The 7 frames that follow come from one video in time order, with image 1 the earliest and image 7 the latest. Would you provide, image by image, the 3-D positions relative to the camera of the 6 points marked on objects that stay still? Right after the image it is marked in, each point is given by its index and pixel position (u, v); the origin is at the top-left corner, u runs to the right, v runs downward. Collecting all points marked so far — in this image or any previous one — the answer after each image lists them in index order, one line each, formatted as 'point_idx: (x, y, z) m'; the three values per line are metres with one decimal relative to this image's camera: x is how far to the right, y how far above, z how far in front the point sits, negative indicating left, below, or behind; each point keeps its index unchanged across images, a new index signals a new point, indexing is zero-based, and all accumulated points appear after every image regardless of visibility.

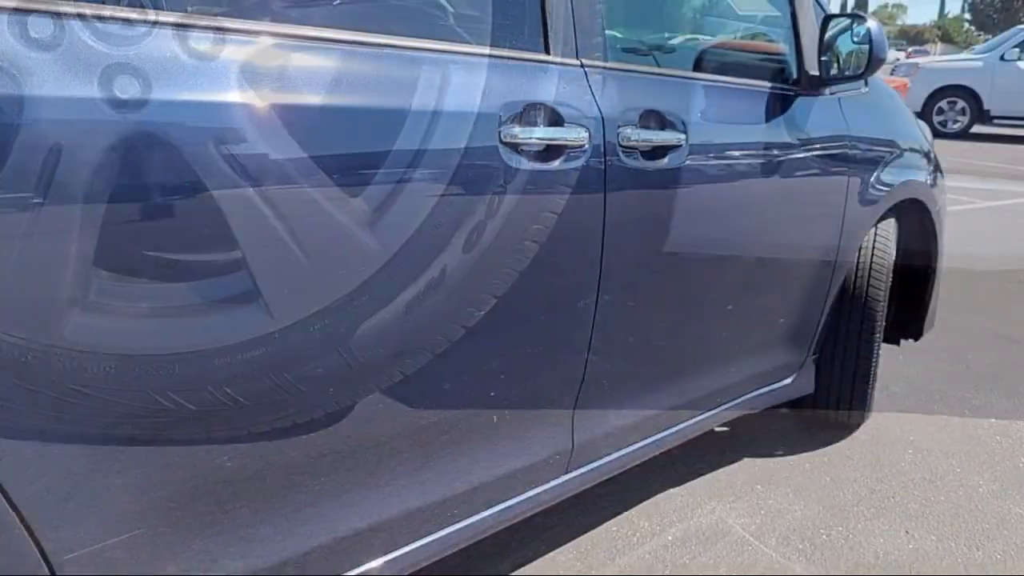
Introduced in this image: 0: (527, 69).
0: (0.0, +0.4, +1.7) m
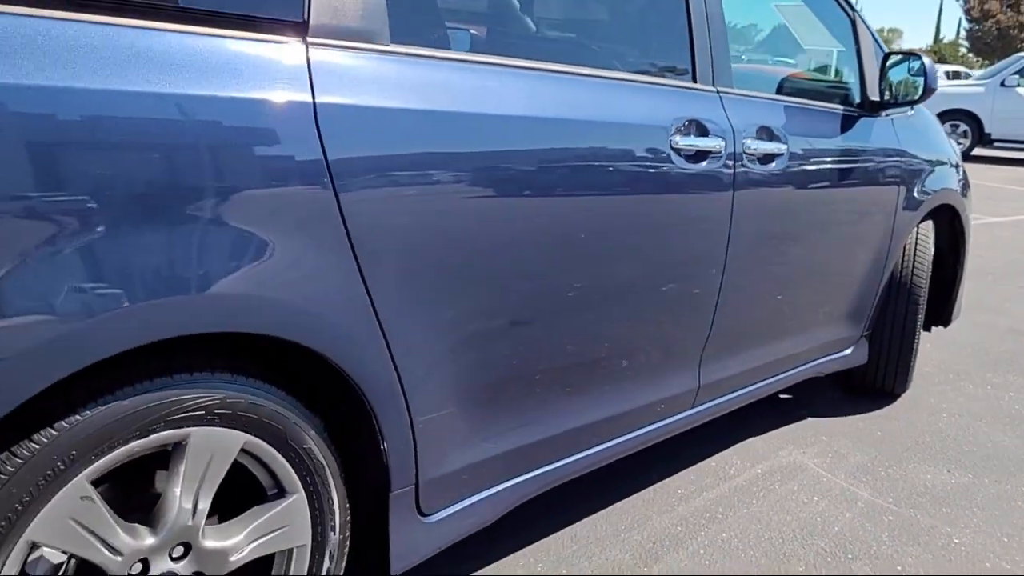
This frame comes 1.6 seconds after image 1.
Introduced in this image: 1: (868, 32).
0: (+0.4, +0.5, +2.2) m
1: (+1.3, +0.9, +3.2) m
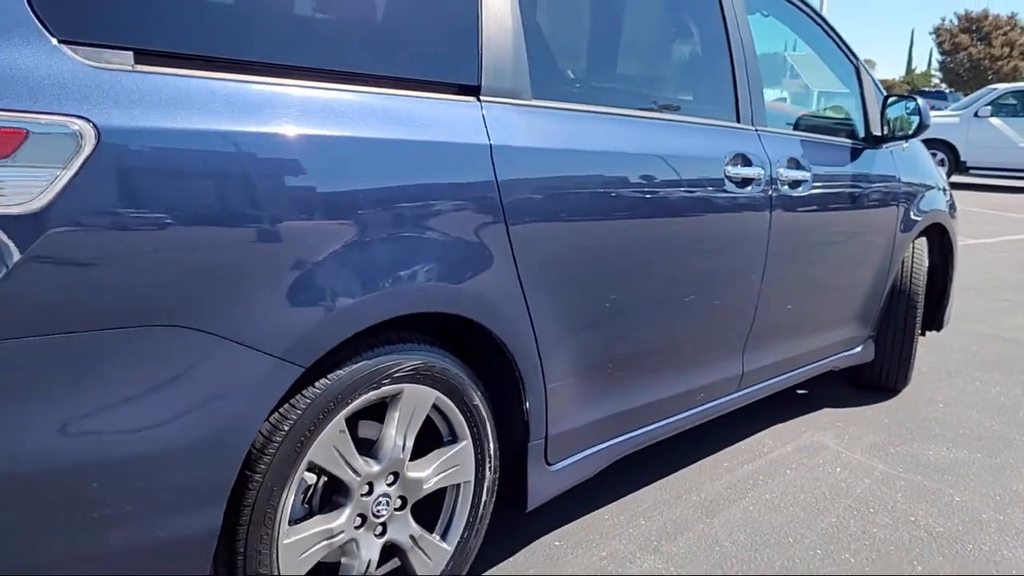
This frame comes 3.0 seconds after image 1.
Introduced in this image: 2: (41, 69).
0: (+0.7, +0.5, +2.8) m
1: (+1.5, +0.8, +3.7) m
2: (-0.7, +0.3, +1.3) m
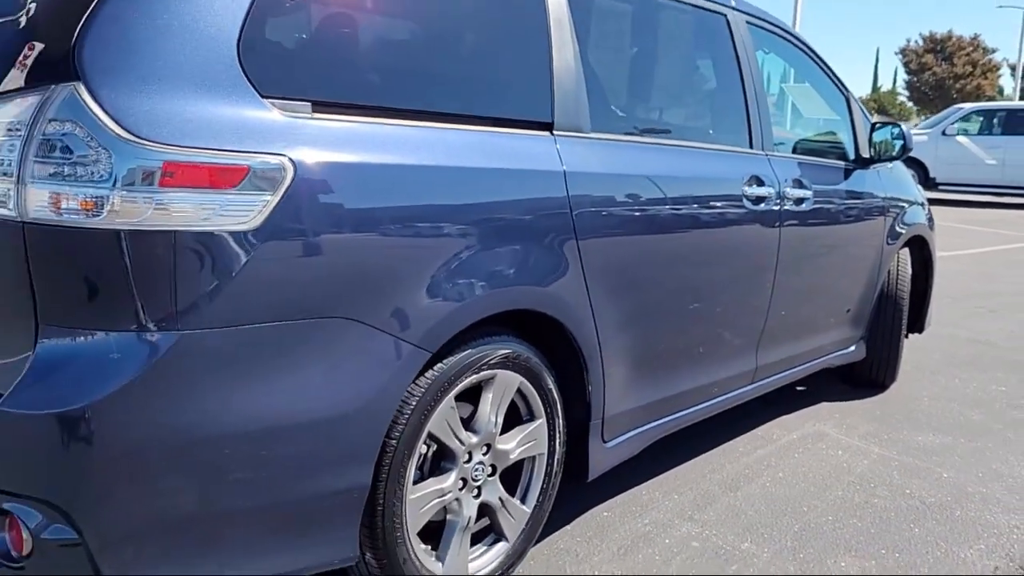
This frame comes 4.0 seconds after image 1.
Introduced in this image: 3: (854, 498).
0: (+0.8, +0.5, +3.2) m
1: (+1.6, +0.8, +4.2) m
2: (-0.5, +0.3, +1.7) m
3: (+1.2, -0.7, +3.1) m
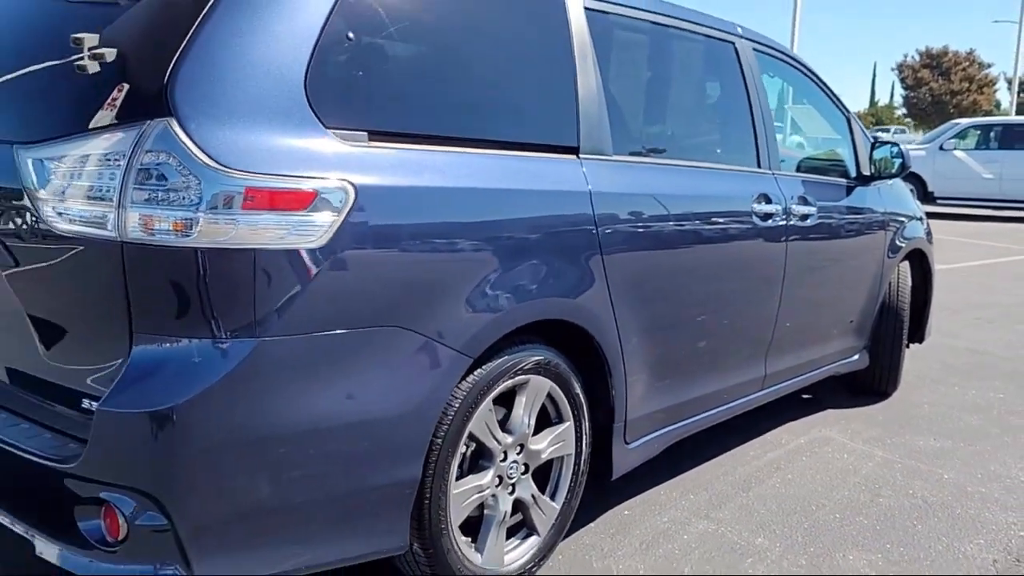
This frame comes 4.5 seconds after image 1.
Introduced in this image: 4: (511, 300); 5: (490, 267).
0: (+0.9, +0.4, +3.4) m
1: (+1.7, +0.8, +4.4) m
2: (-0.4, +0.3, +1.9) m
3: (+1.2, -0.7, +3.3) m
4: (0.0, 0.0, +2.2) m
5: (-0.1, 0.0, +2.2) m
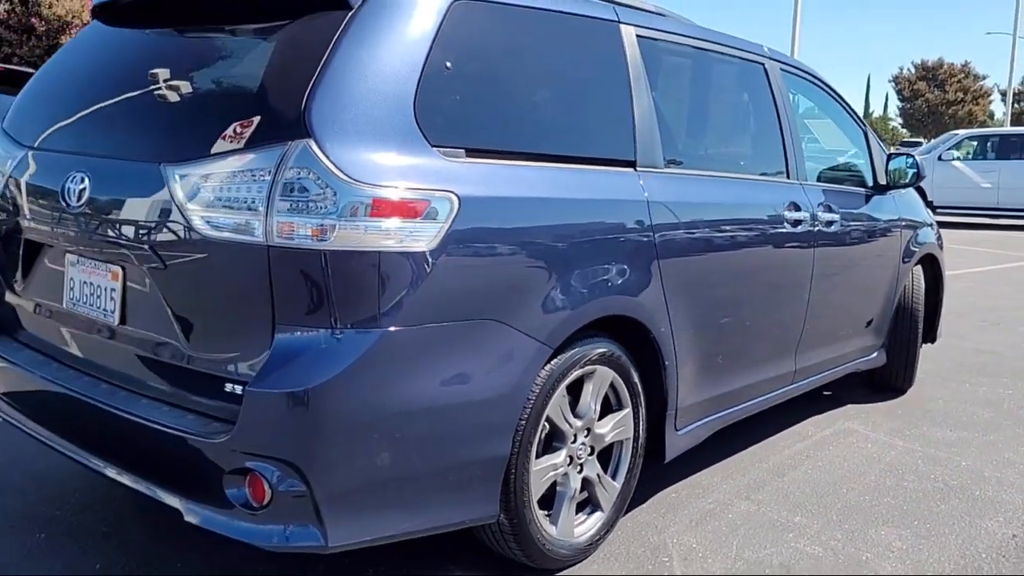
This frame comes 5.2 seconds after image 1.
0: (+1.1, +0.4, +3.6) m
1: (+1.8, +0.8, +4.7) m
2: (-0.2, +0.3, +2.2) m
3: (+1.4, -0.7, +3.6) m
4: (+0.2, 0.0, +2.5) m
5: (+0.1, +0.1, +2.5) m
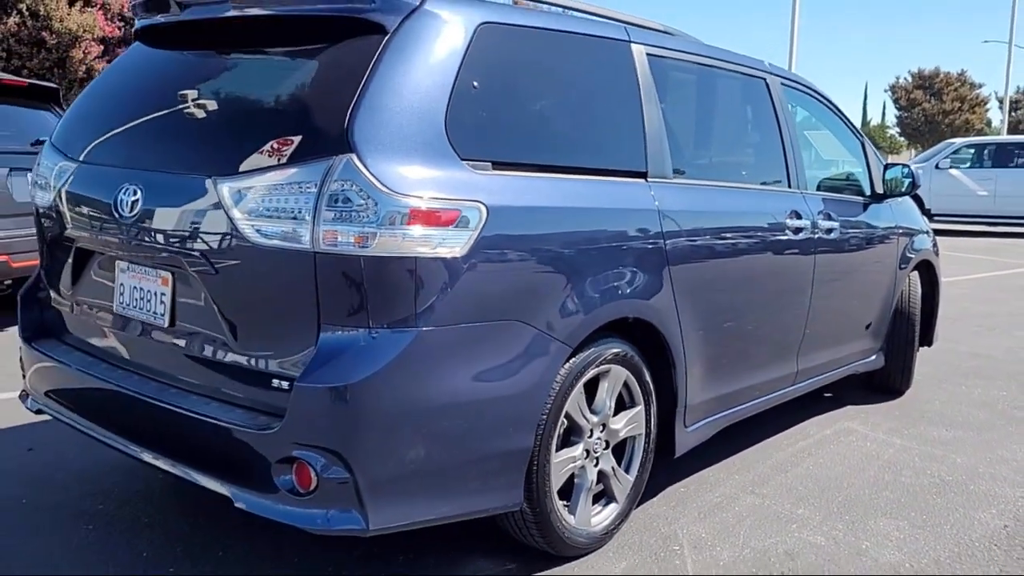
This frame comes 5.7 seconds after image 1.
0: (+1.1, +0.4, +3.8) m
1: (+1.9, +0.7, +4.8) m
2: (-0.2, +0.3, +2.4) m
3: (+1.5, -0.8, +3.7) m
4: (+0.3, 0.0, +2.7) m
5: (+0.2, 0.0, +2.6) m
